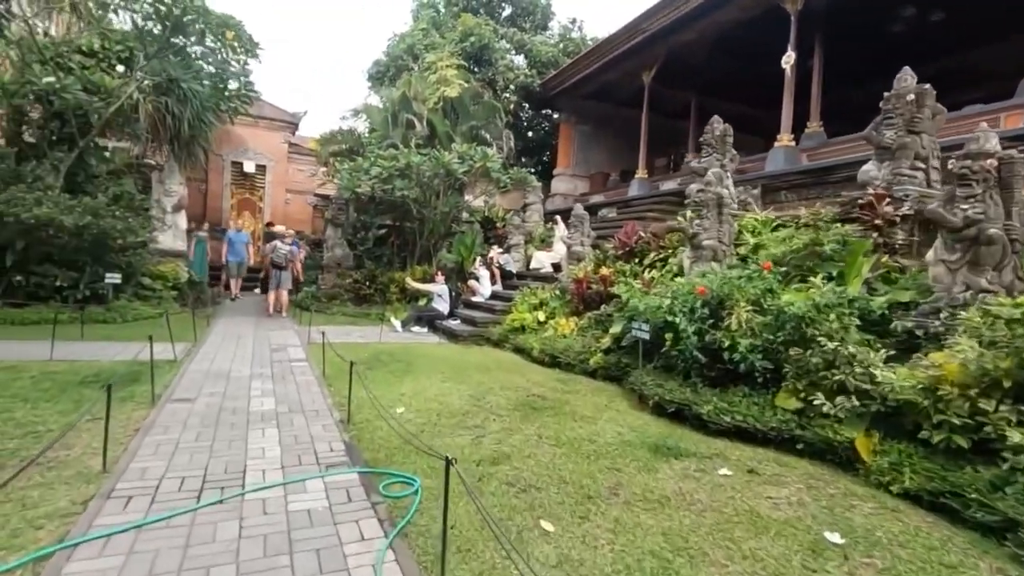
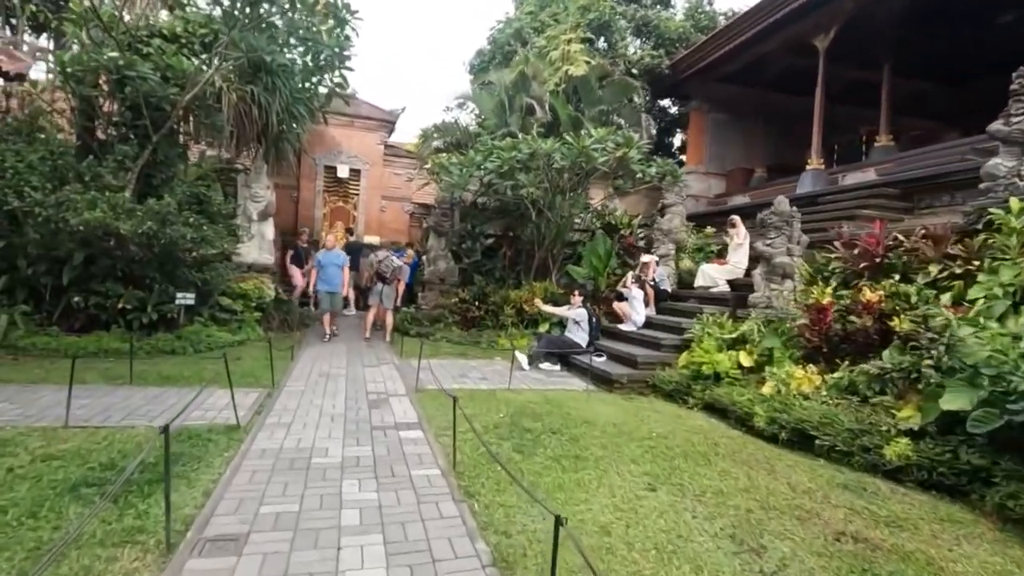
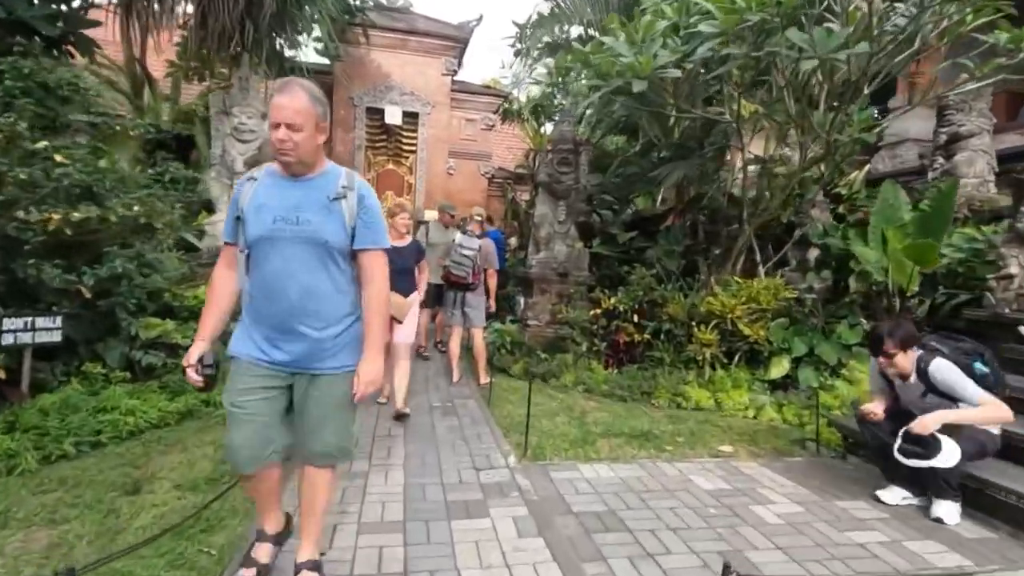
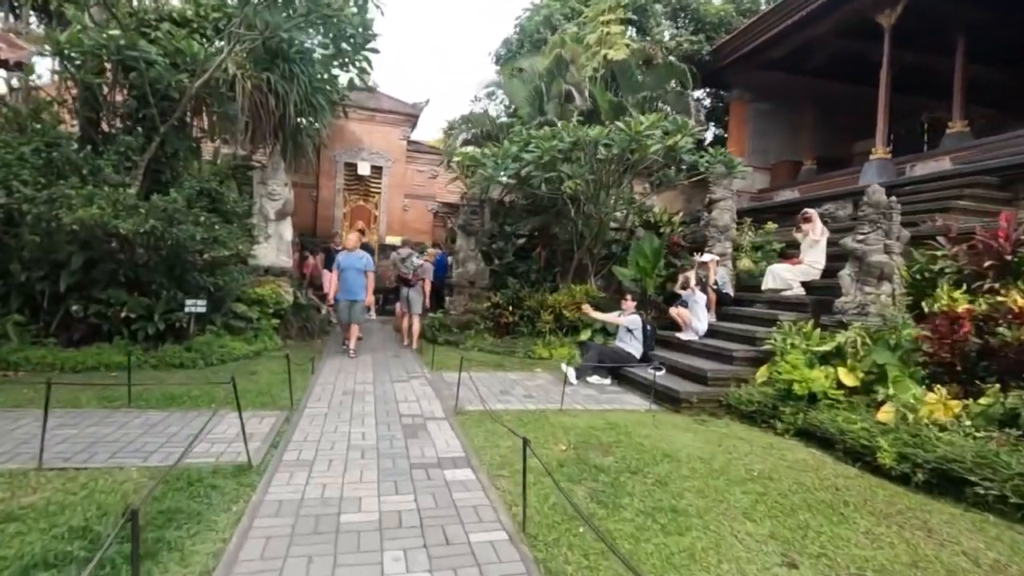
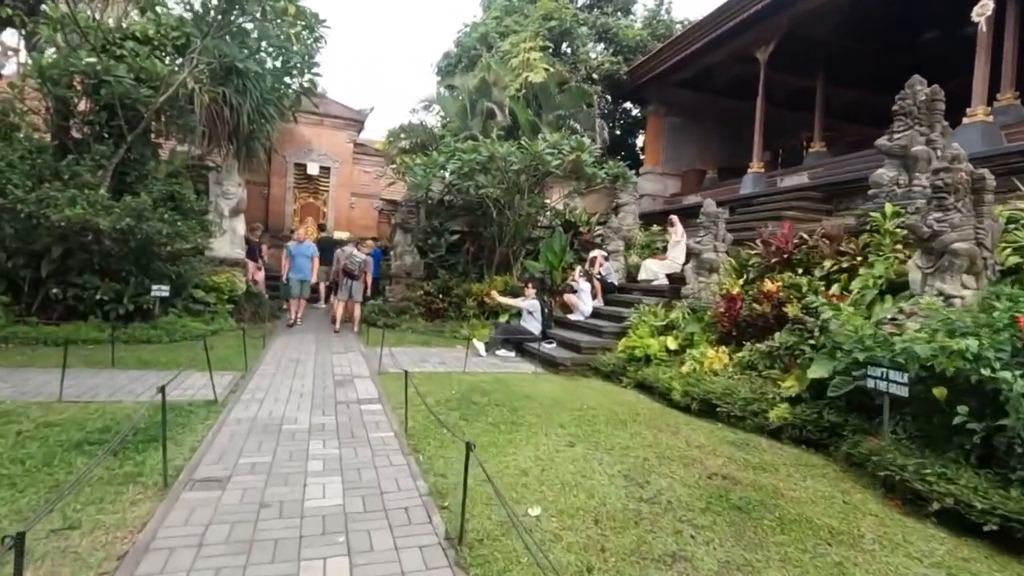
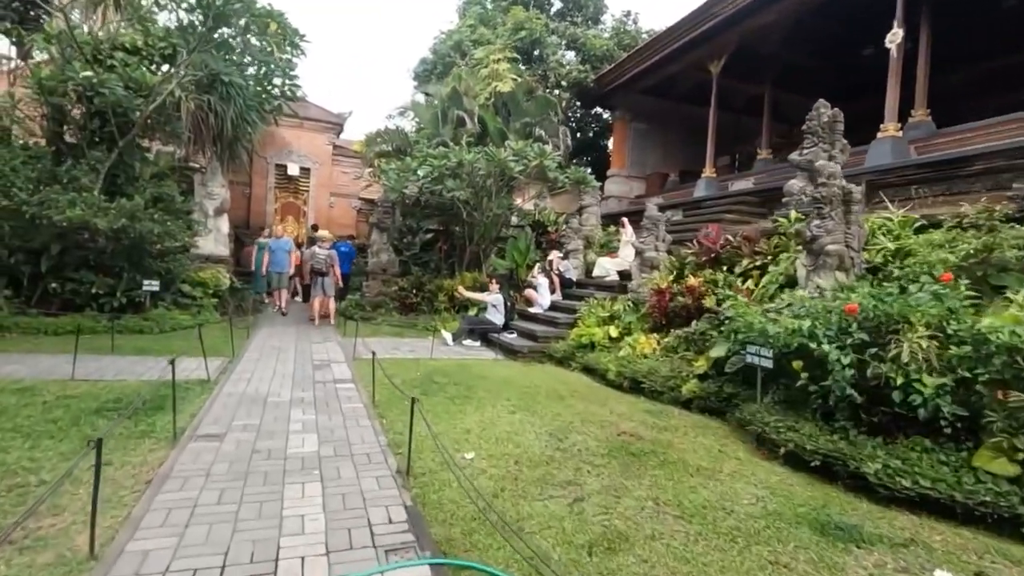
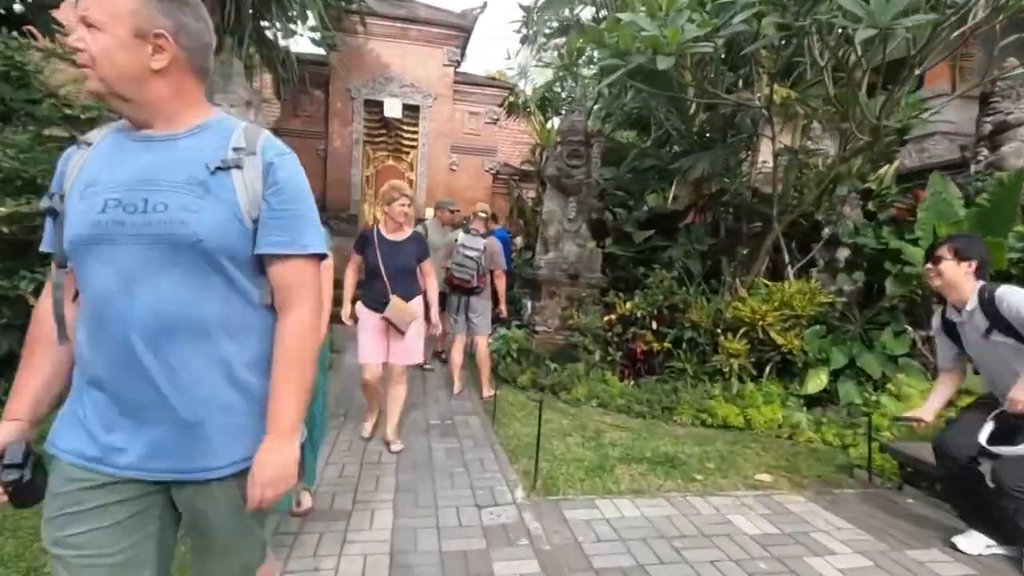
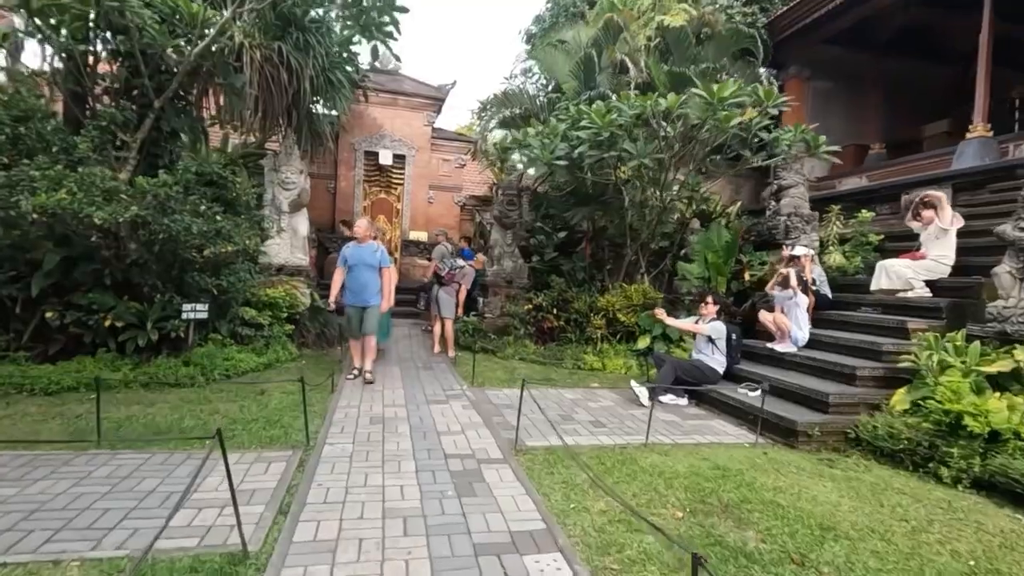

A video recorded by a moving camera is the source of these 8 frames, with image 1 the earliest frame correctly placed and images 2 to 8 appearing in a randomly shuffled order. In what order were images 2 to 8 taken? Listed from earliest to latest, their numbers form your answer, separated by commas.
6, 5, 2, 4, 8, 3, 7
